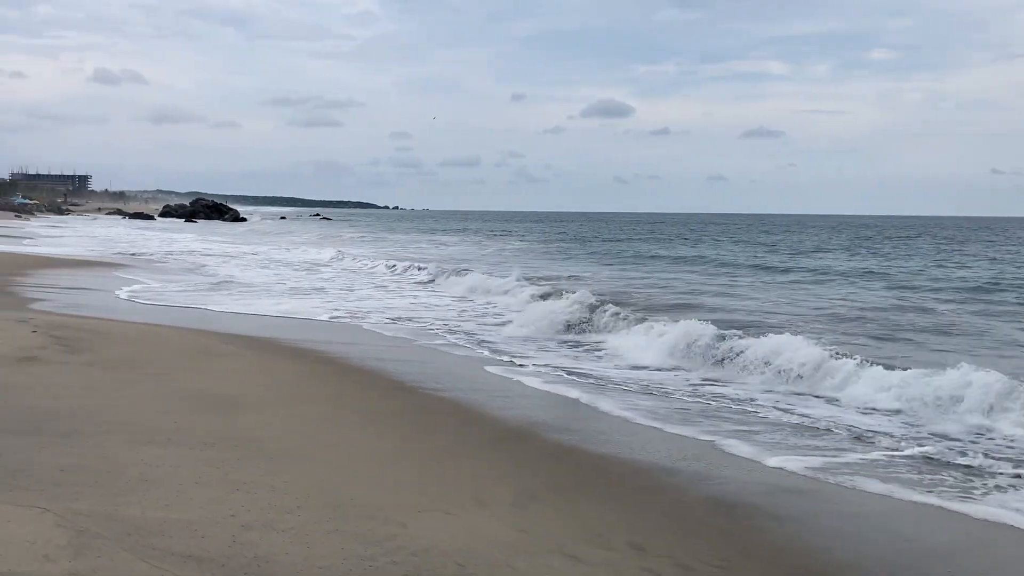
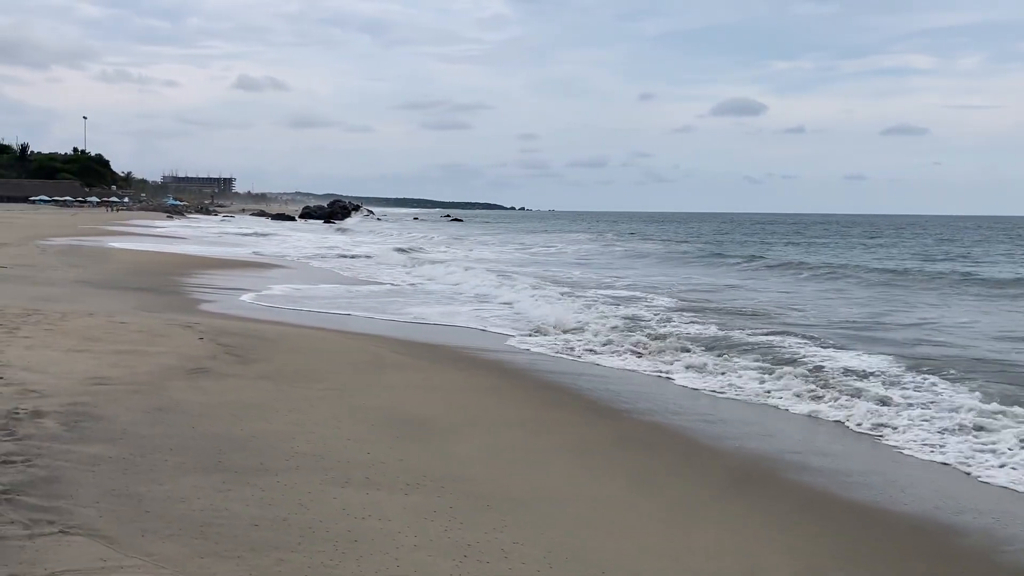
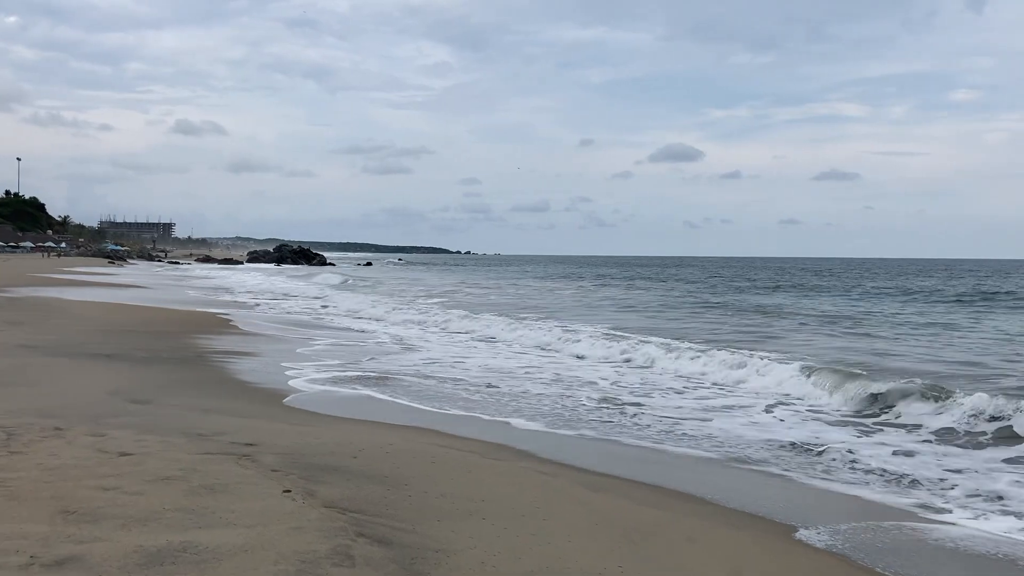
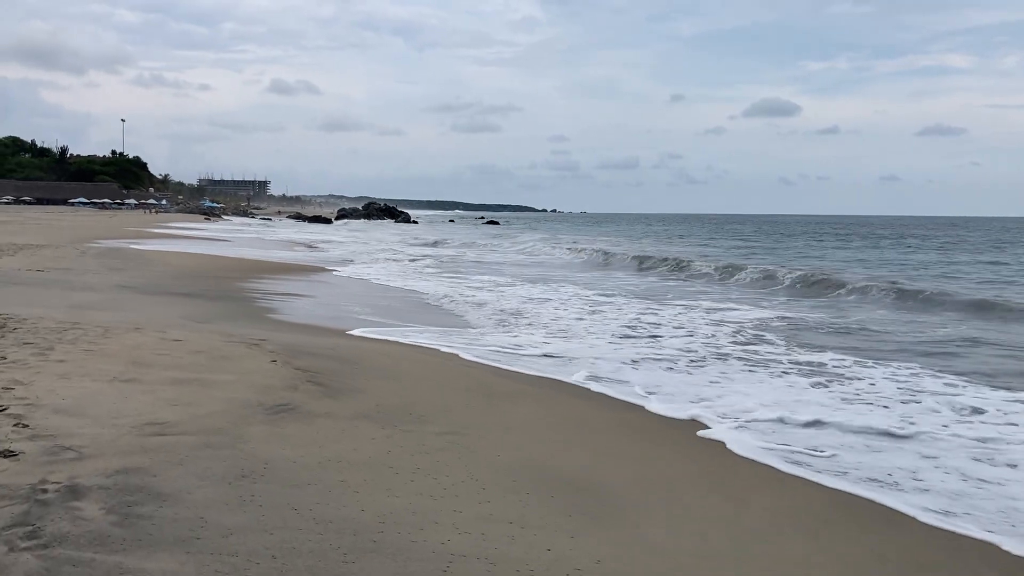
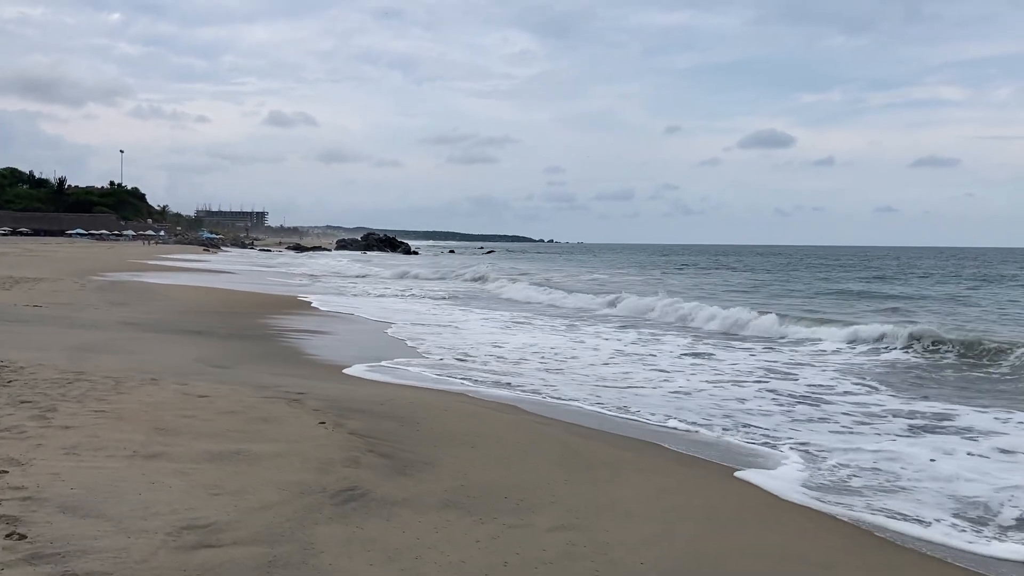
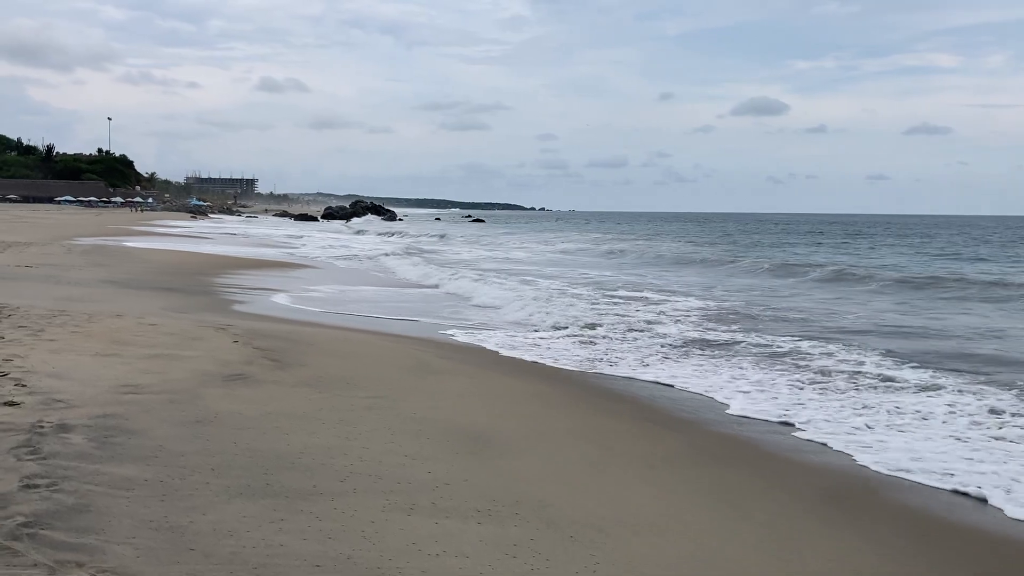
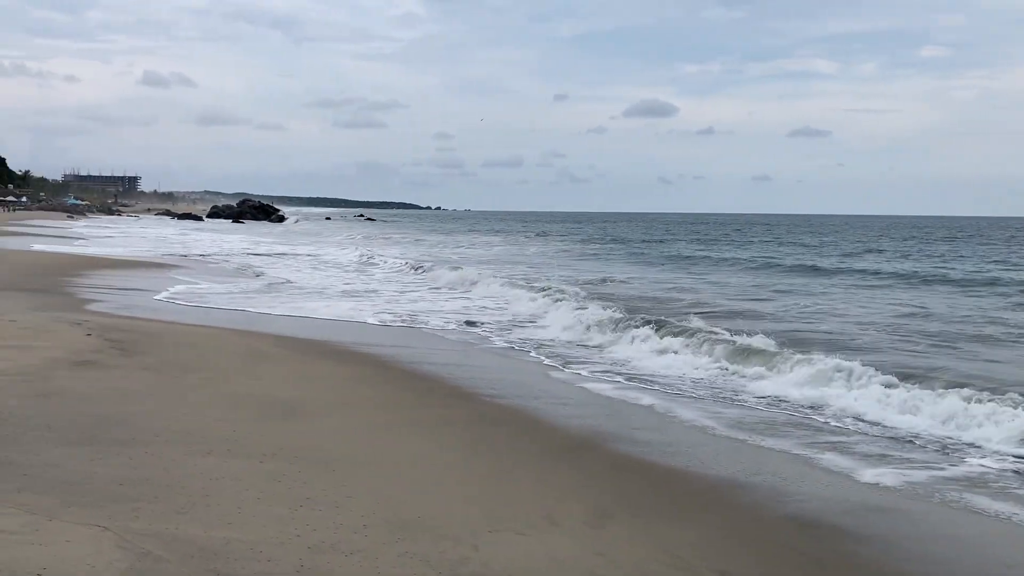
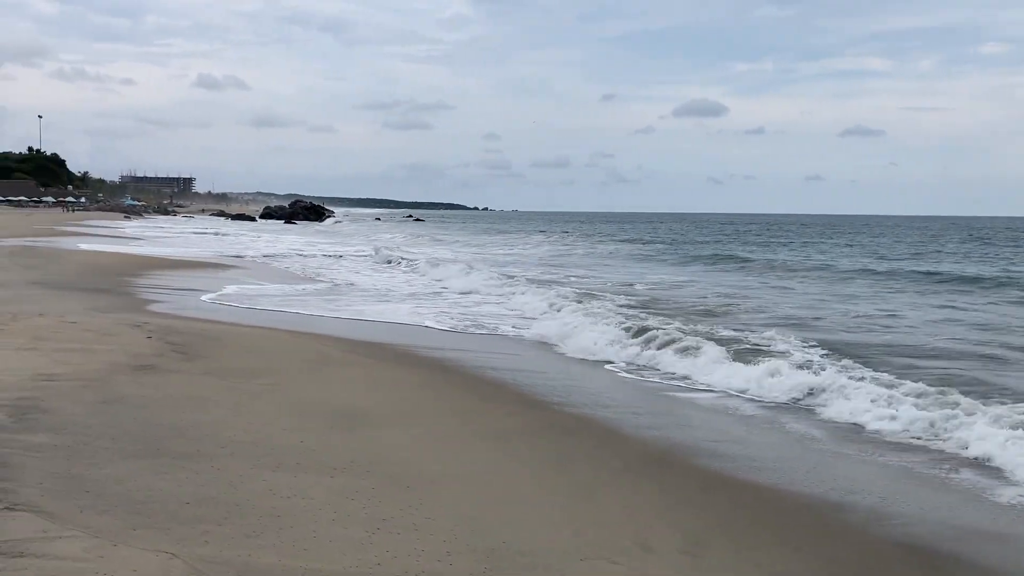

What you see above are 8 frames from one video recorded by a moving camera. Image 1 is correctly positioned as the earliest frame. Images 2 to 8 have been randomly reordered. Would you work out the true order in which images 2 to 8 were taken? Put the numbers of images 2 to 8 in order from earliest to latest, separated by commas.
7, 8, 2, 6, 4, 5, 3
